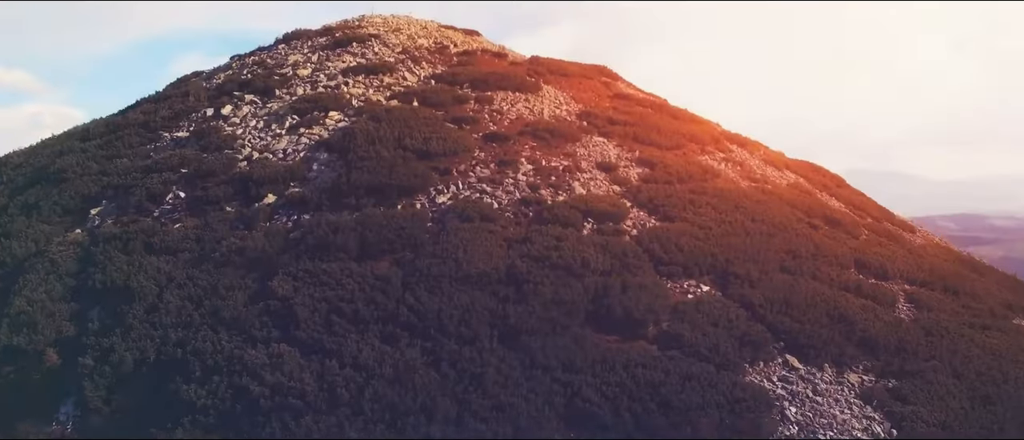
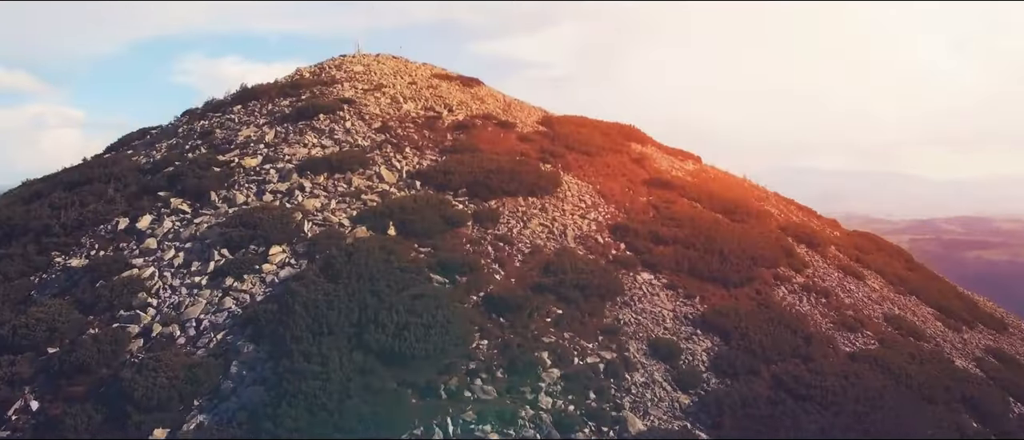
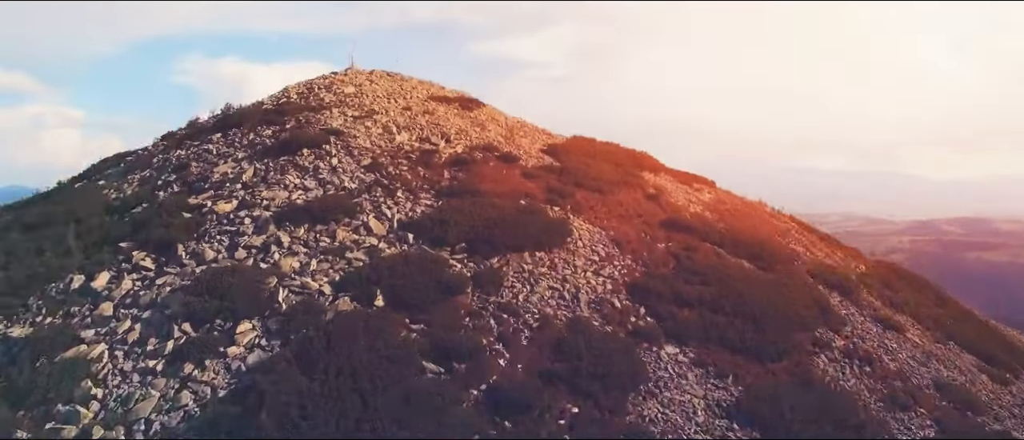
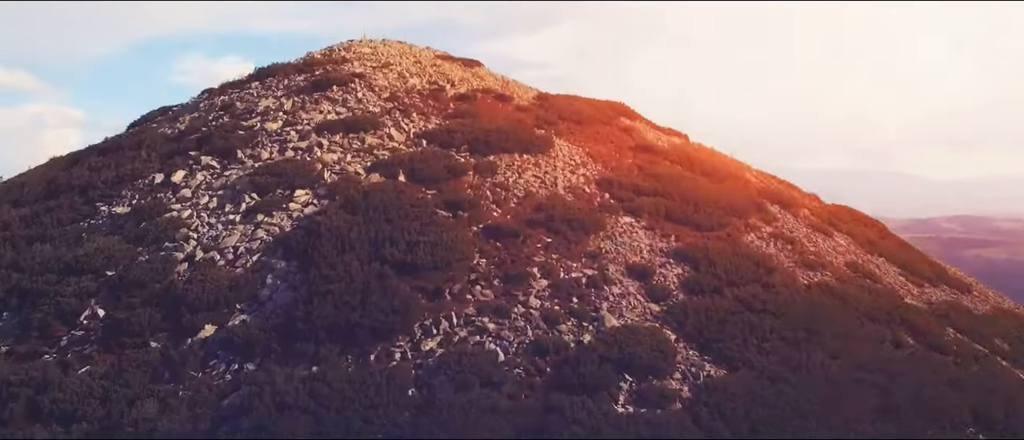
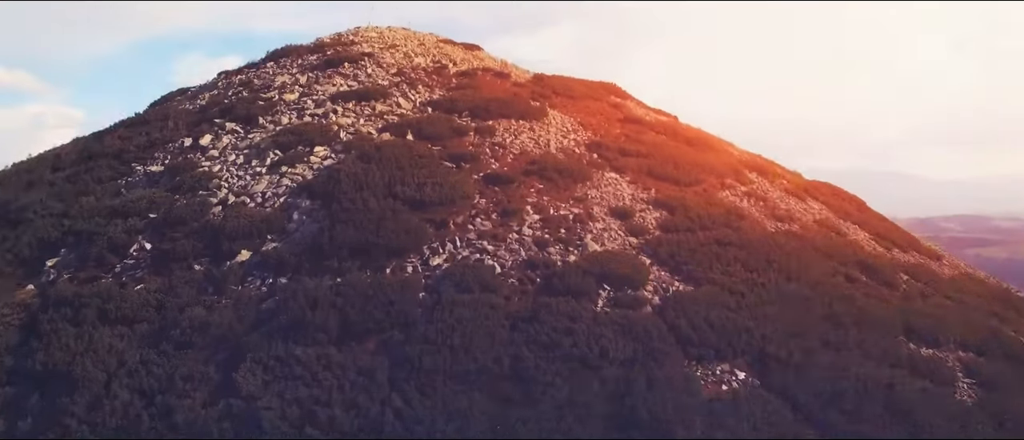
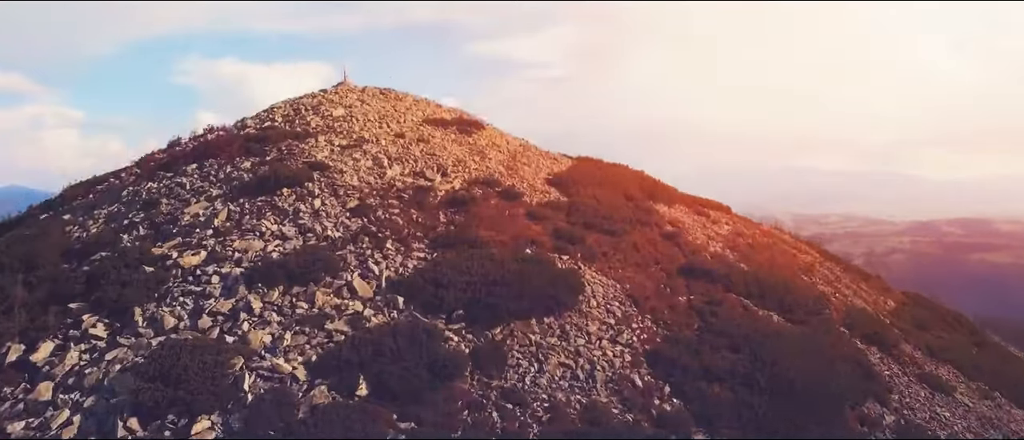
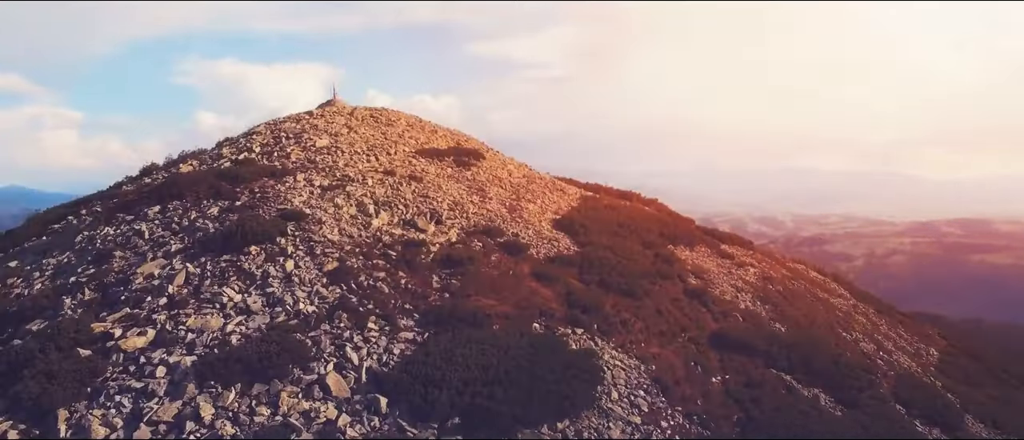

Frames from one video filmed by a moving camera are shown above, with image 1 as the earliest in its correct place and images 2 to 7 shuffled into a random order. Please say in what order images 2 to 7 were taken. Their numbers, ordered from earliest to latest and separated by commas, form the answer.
5, 4, 2, 3, 6, 7
